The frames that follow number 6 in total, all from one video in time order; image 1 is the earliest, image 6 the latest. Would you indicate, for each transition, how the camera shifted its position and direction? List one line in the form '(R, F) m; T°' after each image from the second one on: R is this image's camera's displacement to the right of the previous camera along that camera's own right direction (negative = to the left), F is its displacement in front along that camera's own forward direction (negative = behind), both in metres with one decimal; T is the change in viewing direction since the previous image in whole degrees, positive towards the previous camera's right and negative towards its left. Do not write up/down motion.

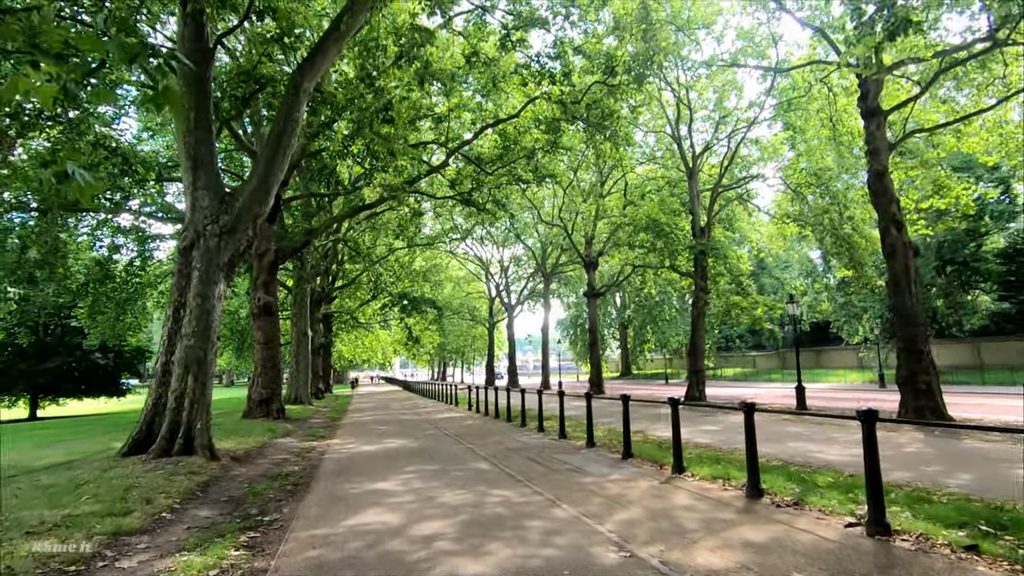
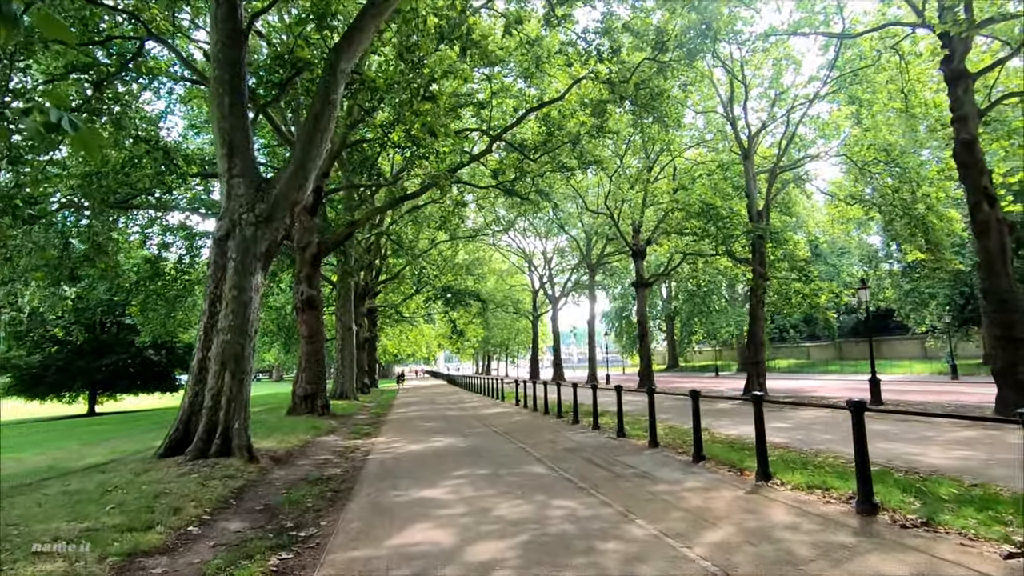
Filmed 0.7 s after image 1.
(-0.2, +0.9) m; -4°
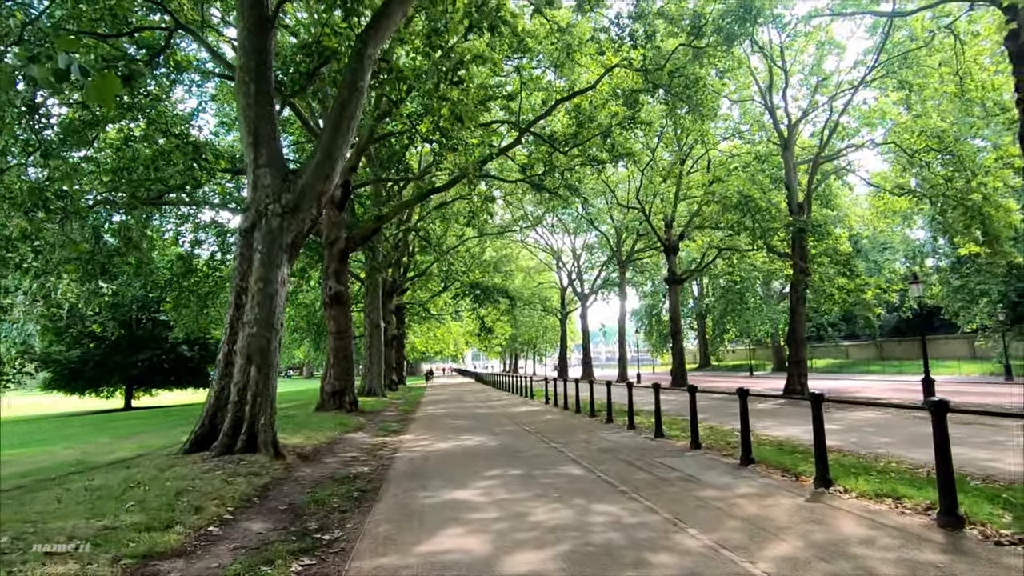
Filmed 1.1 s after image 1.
(-0.1, +0.4) m; -3°
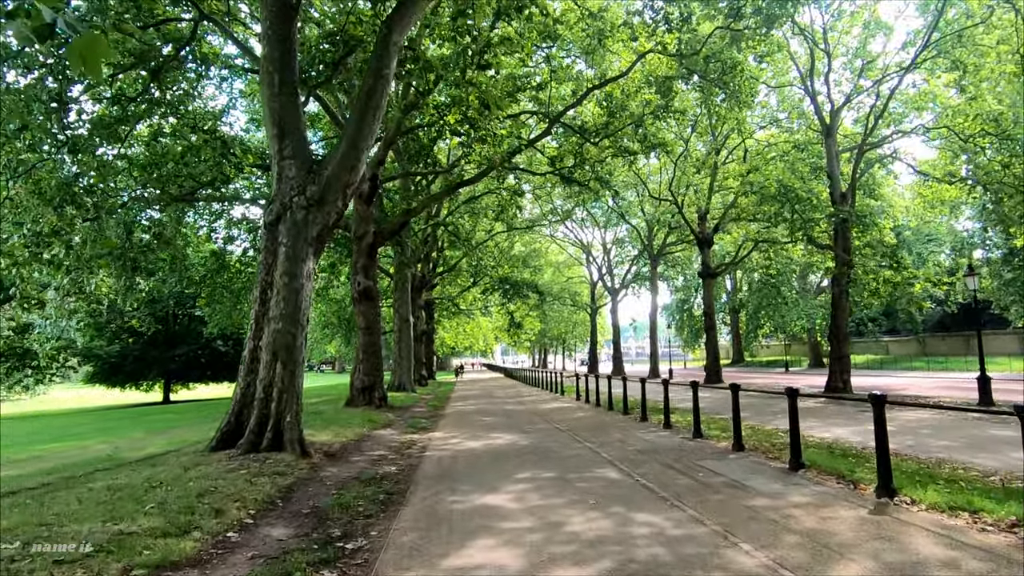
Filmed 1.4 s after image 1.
(0.0, +0.4) m; -3°
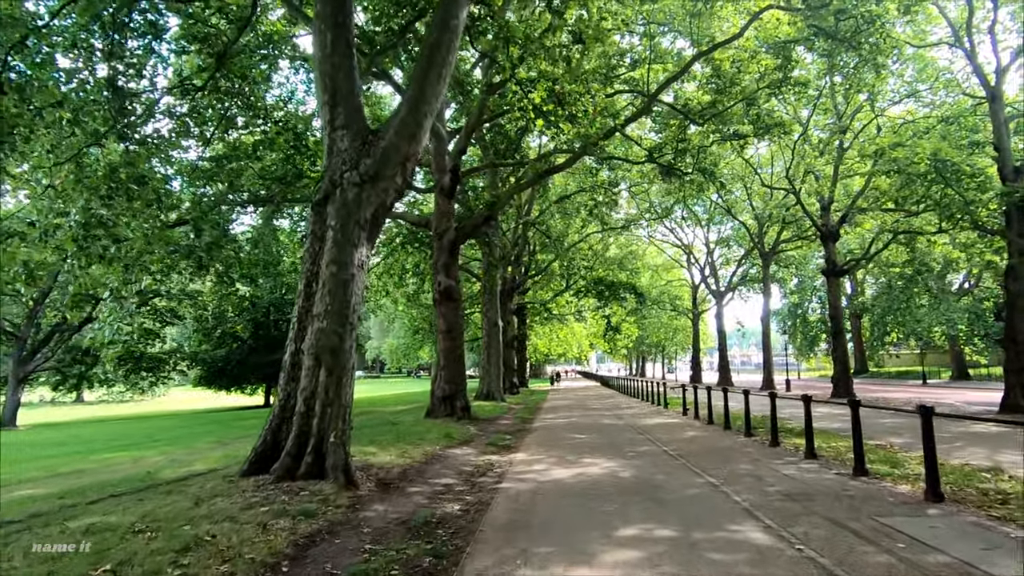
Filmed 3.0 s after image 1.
(0.0, +2.0) m; -9°
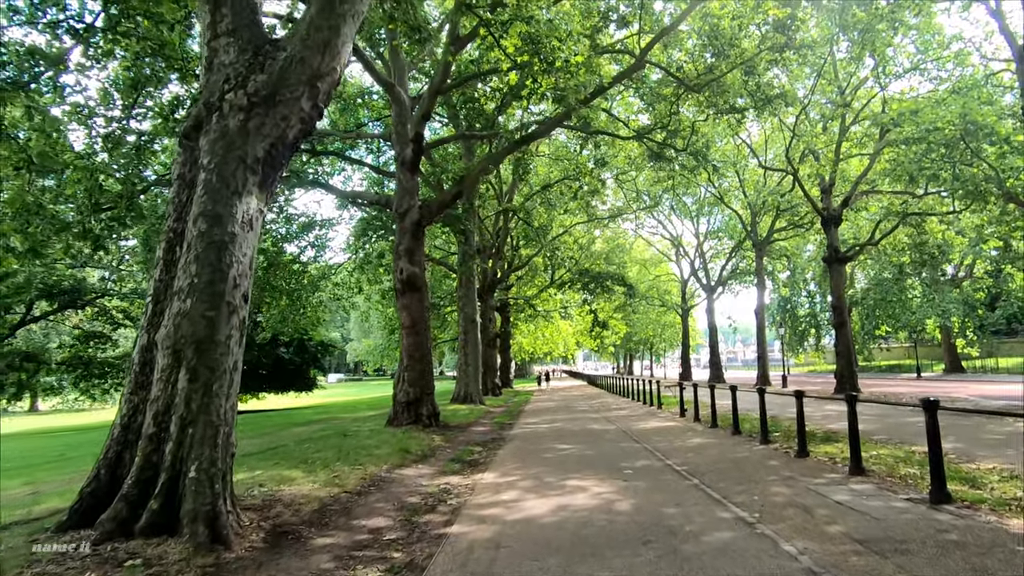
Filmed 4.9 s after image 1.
(+0.3, +2.3) m; +1°
